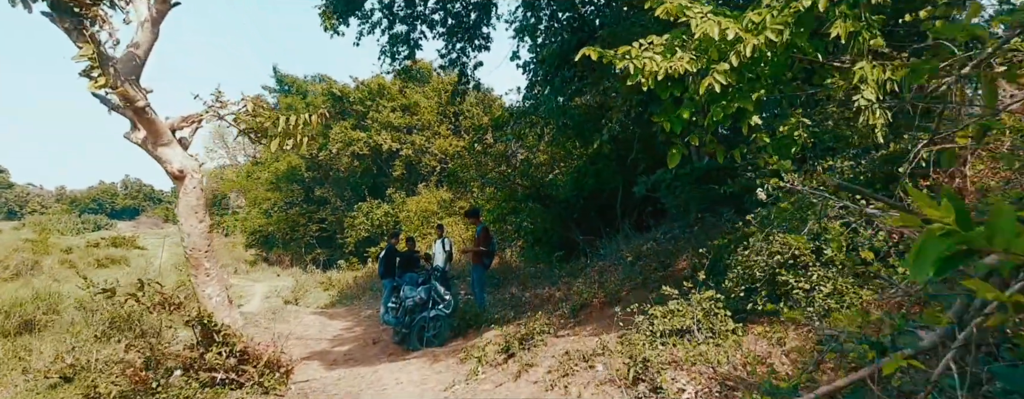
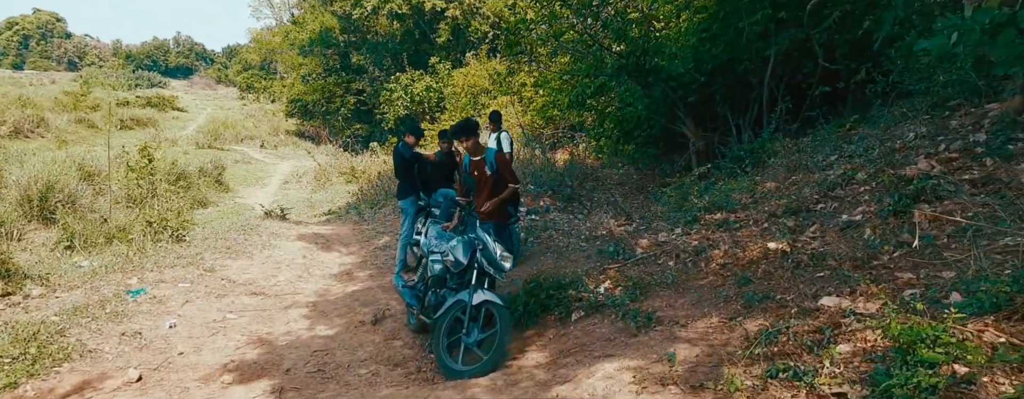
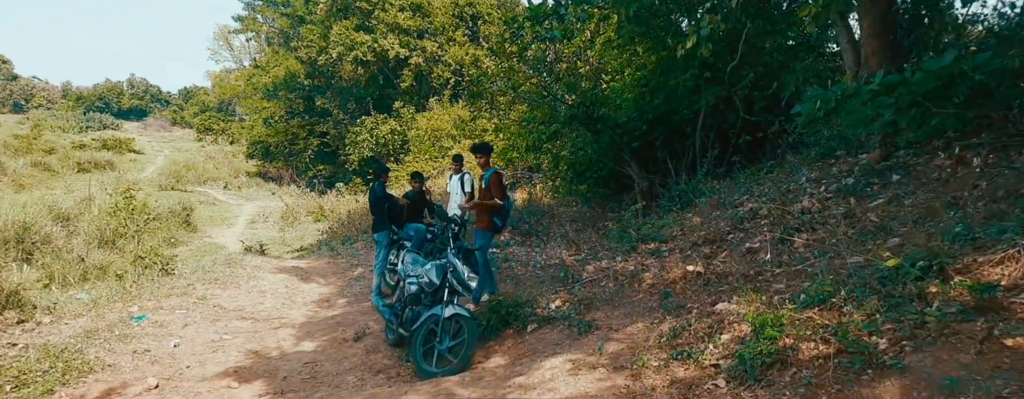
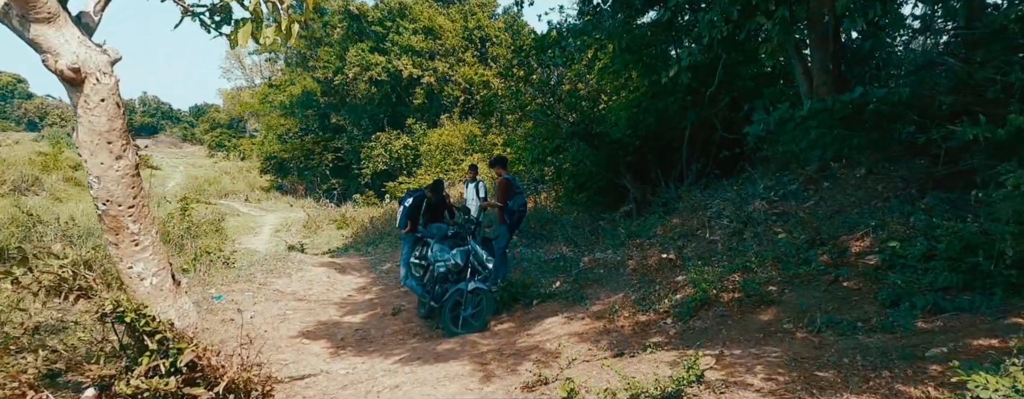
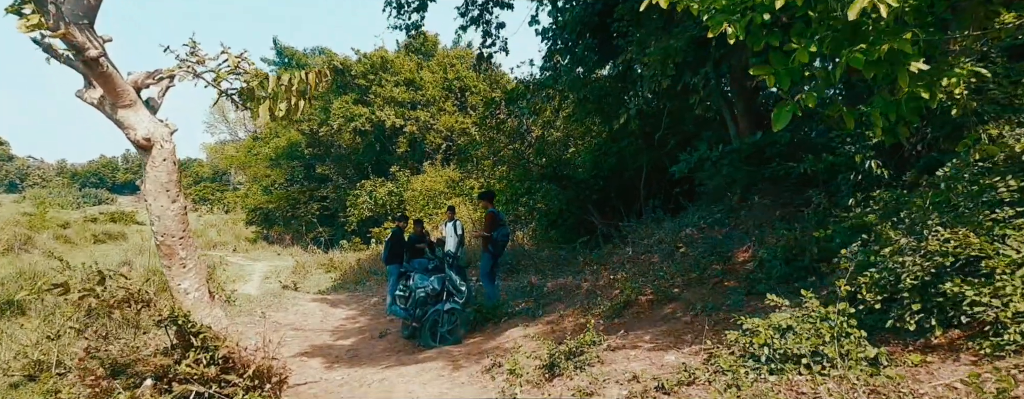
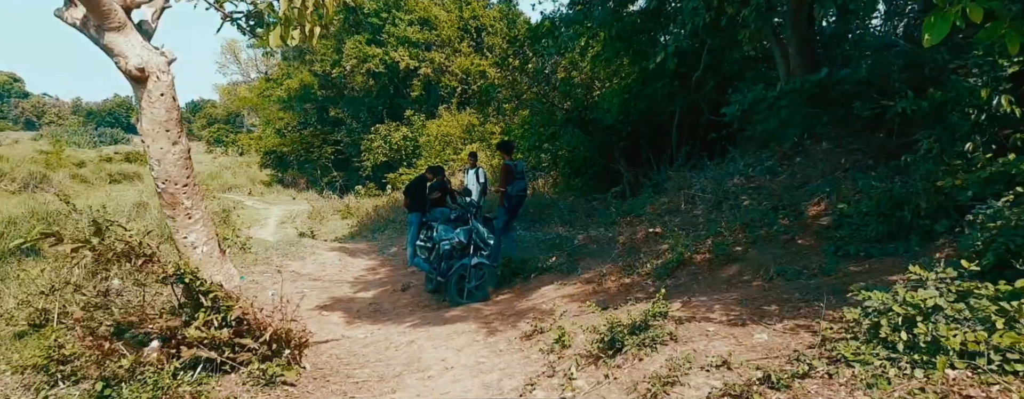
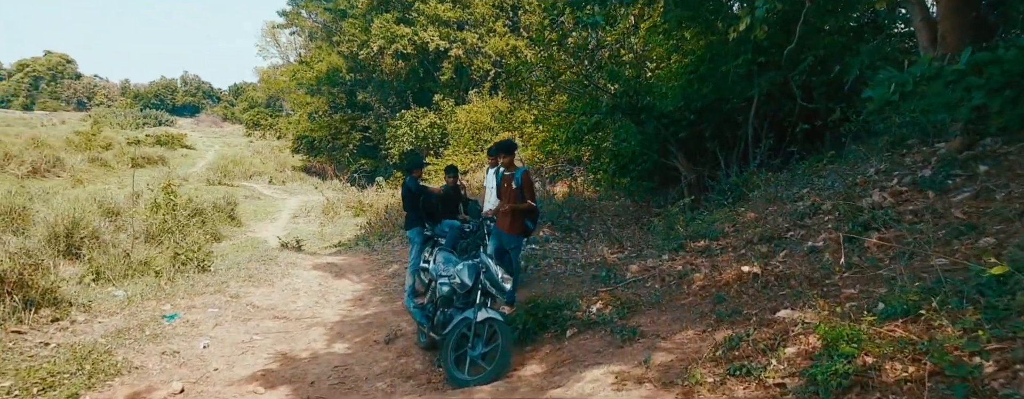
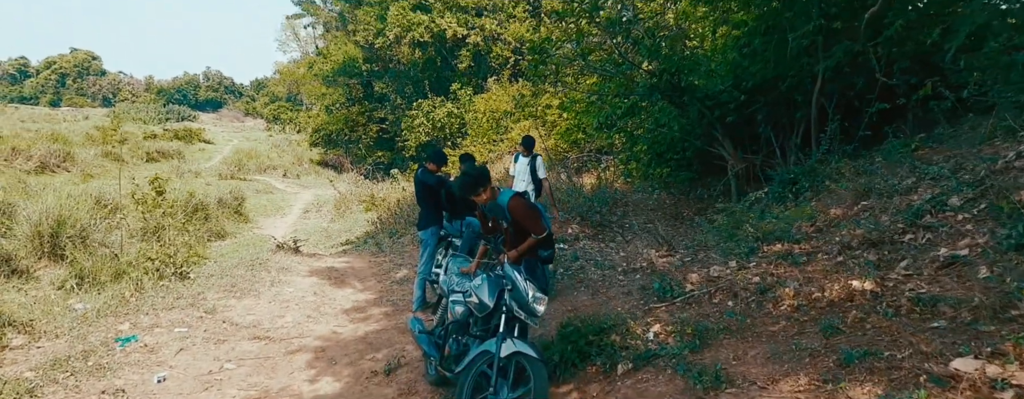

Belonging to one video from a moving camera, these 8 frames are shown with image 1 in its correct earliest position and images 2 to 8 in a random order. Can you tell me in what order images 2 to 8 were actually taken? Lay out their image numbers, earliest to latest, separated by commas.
5, 6, 4, 3, 7, 2, 8
